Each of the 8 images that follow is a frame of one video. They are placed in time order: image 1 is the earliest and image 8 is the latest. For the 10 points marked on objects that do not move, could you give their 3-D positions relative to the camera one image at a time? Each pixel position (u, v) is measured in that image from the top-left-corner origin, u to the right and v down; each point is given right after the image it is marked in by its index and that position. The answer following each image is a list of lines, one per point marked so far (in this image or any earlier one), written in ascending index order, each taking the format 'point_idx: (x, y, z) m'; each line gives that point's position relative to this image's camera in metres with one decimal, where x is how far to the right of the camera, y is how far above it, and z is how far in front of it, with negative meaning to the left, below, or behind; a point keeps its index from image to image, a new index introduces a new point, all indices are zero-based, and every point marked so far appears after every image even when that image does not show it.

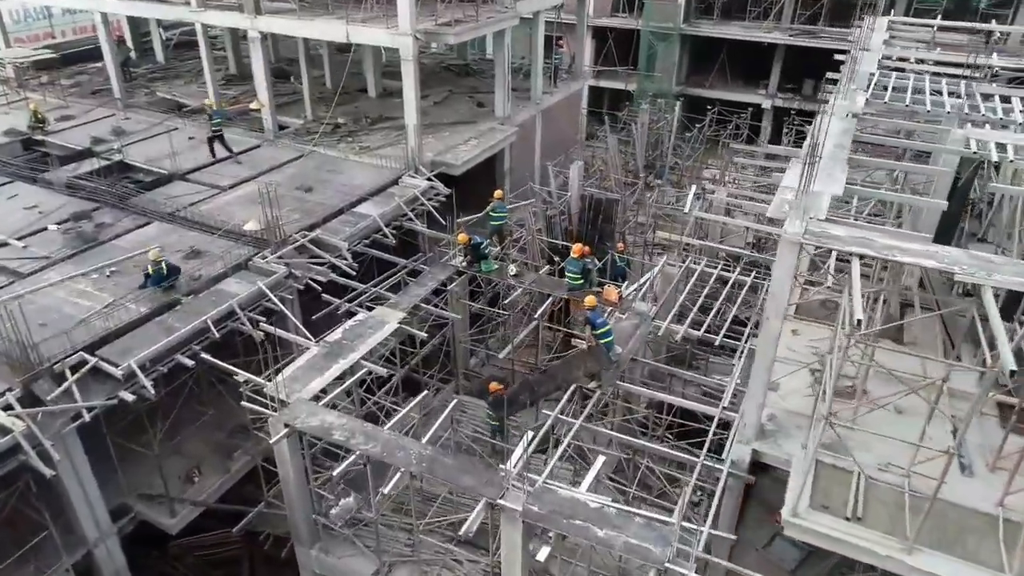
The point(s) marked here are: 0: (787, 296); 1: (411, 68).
0: (+3.4, -0.1, +8.7) m
1: (-2.8, +6.1, +19.4) m
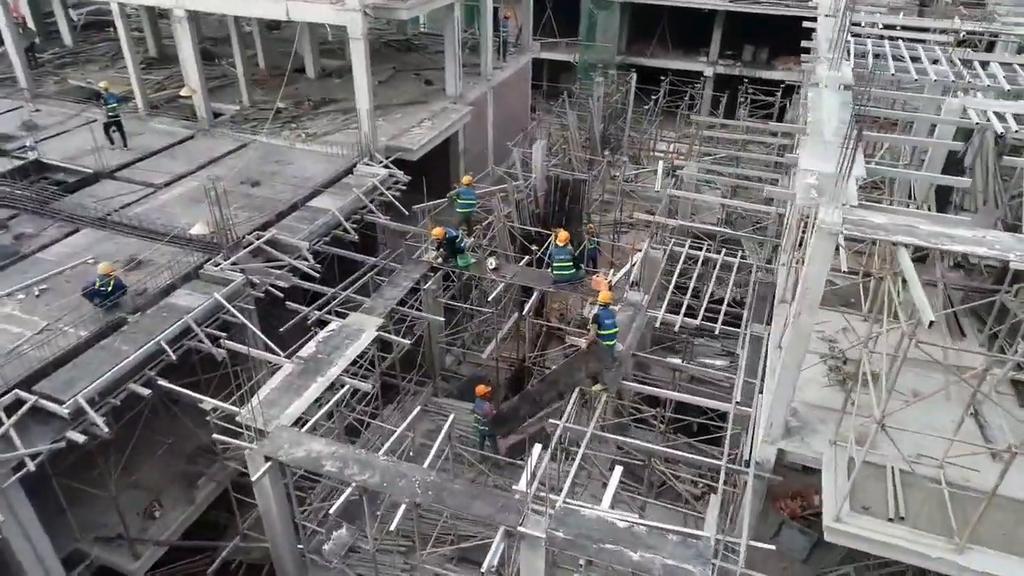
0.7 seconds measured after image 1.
0: (+3.6, 0.0, +8.1) m
1: (-3.9, +6.2, +17.9) m
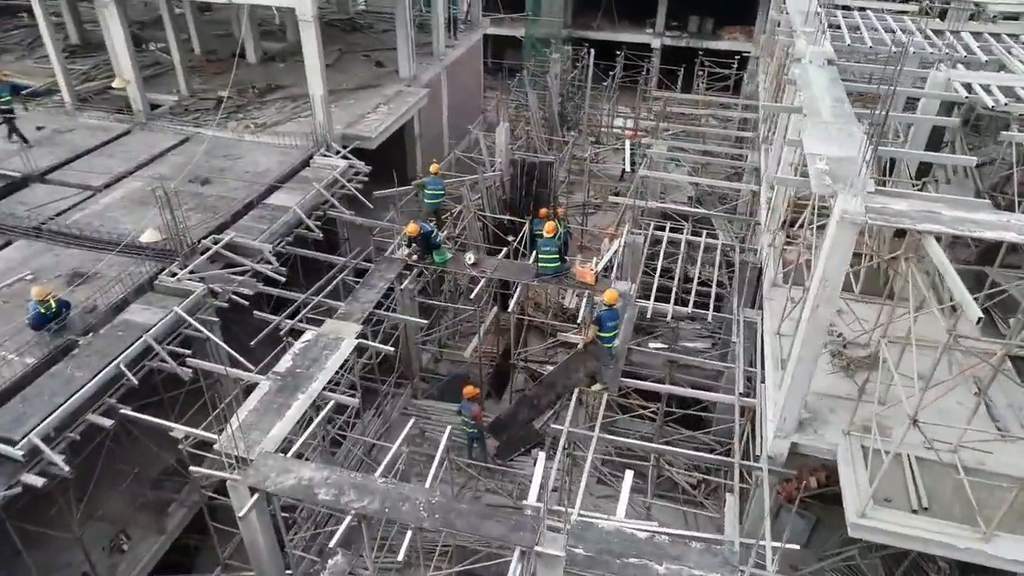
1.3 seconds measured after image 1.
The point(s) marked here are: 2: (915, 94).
0: (+3.6, +0.1, +7.7) m
1: (-4.8, +6.2, +16.8) m
2: (+6.3, +3.1, +11.0) m
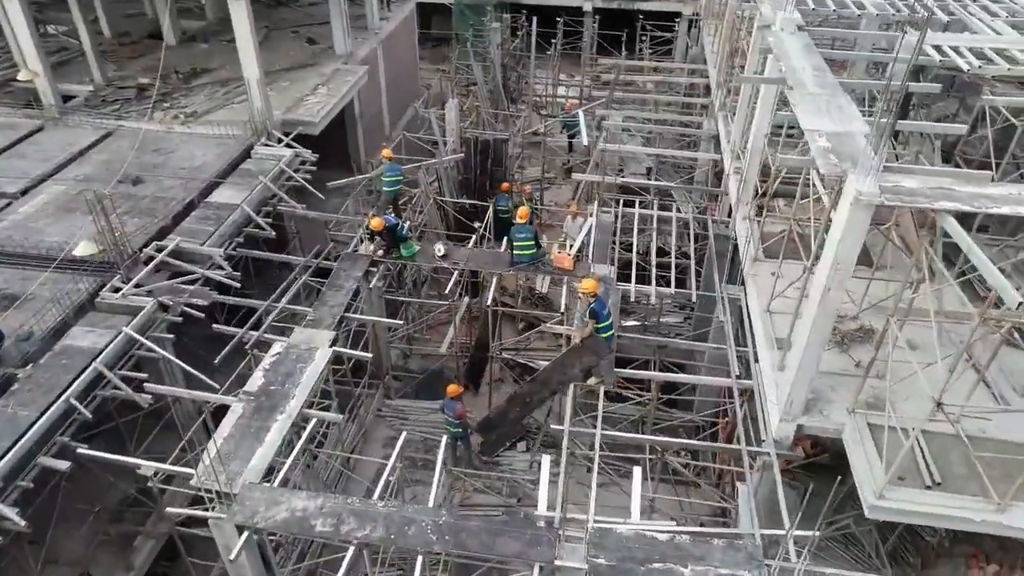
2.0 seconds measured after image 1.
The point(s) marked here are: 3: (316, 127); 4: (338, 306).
0: (+3.7, +0.3, +7.5) m
1: (-6.0, +6.2, +15.5) m
2: (+5.8, +3.5, +10.8) m
3: (-4.7, +3.9, +16.9) m
4: (-2.8, -0.3, +11.4) m
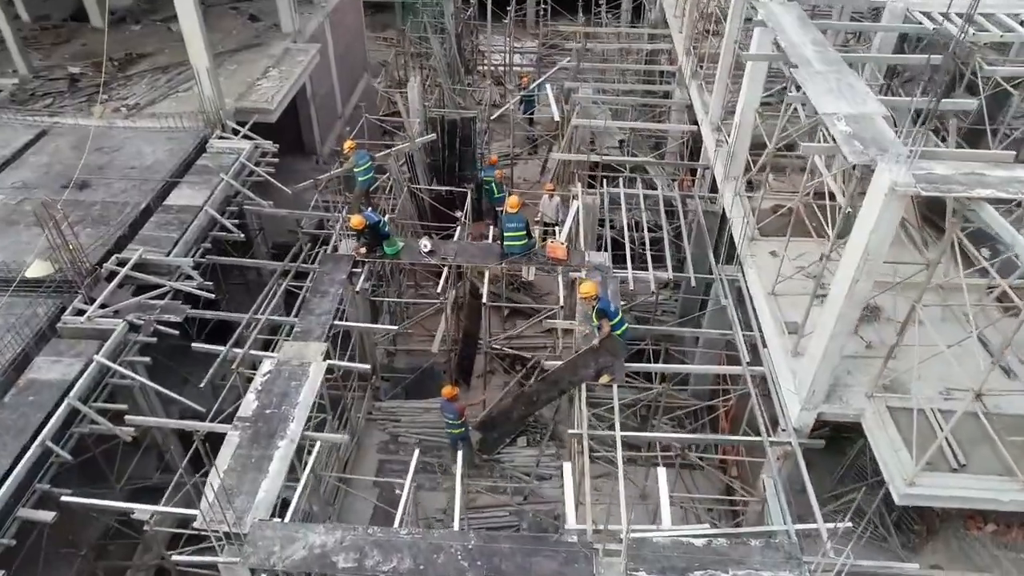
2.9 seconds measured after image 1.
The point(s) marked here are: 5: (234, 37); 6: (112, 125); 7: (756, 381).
0: (+3.9, +0.4, +7.3) m
1: (-6.7, +6.1, +14.2) m
2: (+5.6, +3.9, +10.6) m
3: (-5.4, +3.9, +15.8) m
4: (-2.9, -0.4, +10.8) m
5: (-7.5, +6.8, +18.8) m
6: (-8.6, +3.5, +15.0) m
7: (+3.5, -1.3, +10.1) m
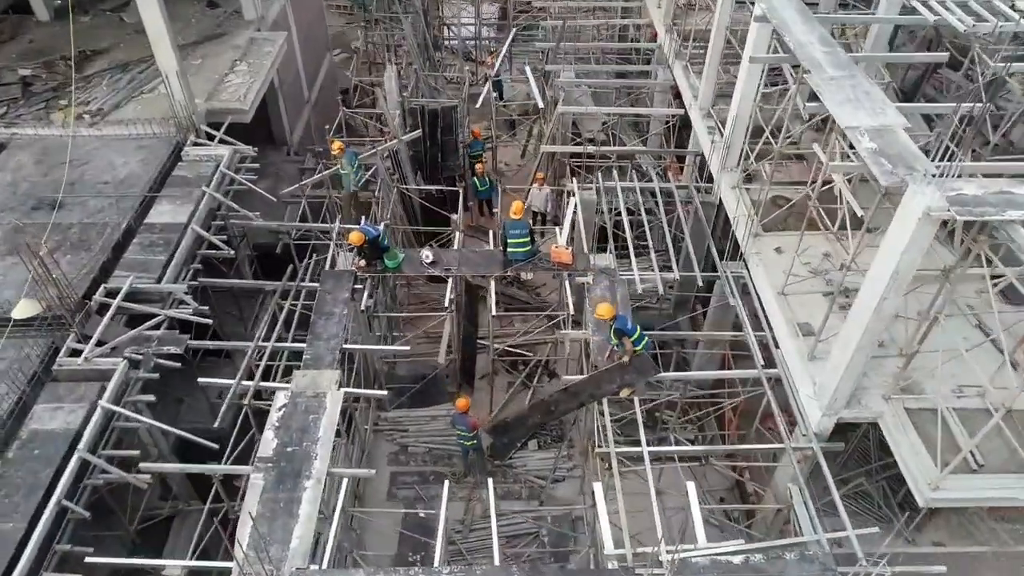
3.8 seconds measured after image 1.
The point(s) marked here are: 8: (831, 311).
0: (+4.2, +0.2, +7.4) m
1: (-7.0, +5.7, +13.3) m
2: (+5.5, +4.0, +10.5) m
3: (-5.7, +3.7, +15.1) m
4: (-2.7, -0.7, +10.5) m
5: (-8.1, +6.6, +17.8) m
6: (-8.8, +3.1, +14.2) m
7: (+3.8, -1.4, +10.3) m
8: (+4.7, -0.3, +10.2) m
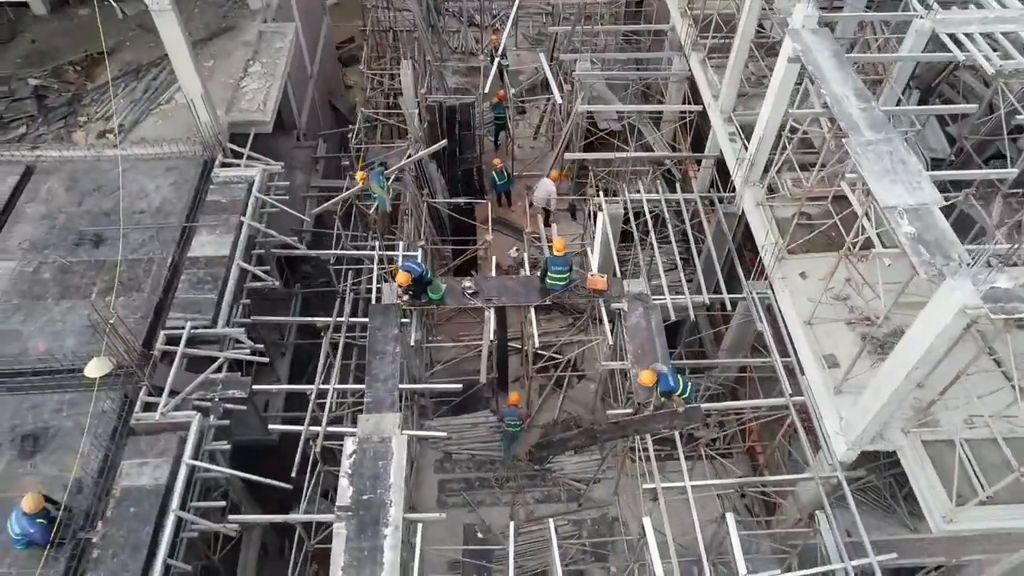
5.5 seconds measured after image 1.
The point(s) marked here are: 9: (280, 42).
0: (+5.0, -0.7, +8.1) m
1: (-6.5, +5.2, +13.0) m
2: (+6.1, +3.5, +10.8) m
3: (-5.2, +3.5, +15.1) m
4: (-1.9, -1.4, +11.1) m
5: (-7.7, +6.6, +17.4) m
6: (-8.3, +2.6, +14.2) m
7: (+4.5, -1.9, +11.2) m
8: (+5.4, -0.8, +11.0) m
9: (-5.6, +5.9, +16.9) m
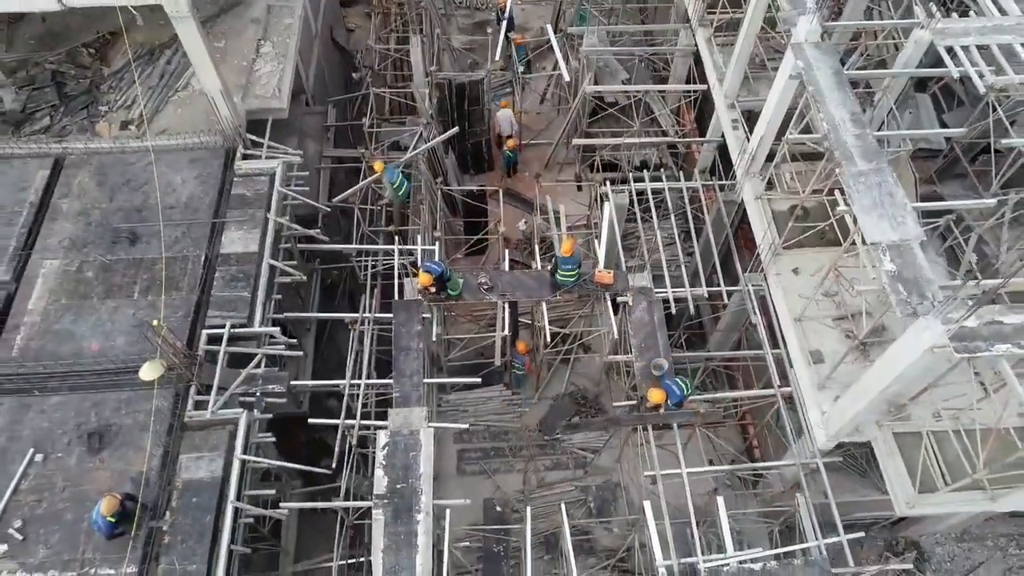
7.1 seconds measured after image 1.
0: (+5.2, -1.1, +9.1) m
1: (-6.3, +5.3, +13.2) m
2: (+6.3, +3.4, +11.2) m
3: (-5.0, +3.9, +15.5) m
4: (-1.7, -1.5, +12.2) m
5: (-7.6, +7.3, +17.3) m
6: (-8.1, +2.9, +14.7) m
7: (+4.8, -1.9, +12.3) m
8: (+5.6, -0.8, +12.0) m
9: (-5.4, +6.5, +17.0) m
